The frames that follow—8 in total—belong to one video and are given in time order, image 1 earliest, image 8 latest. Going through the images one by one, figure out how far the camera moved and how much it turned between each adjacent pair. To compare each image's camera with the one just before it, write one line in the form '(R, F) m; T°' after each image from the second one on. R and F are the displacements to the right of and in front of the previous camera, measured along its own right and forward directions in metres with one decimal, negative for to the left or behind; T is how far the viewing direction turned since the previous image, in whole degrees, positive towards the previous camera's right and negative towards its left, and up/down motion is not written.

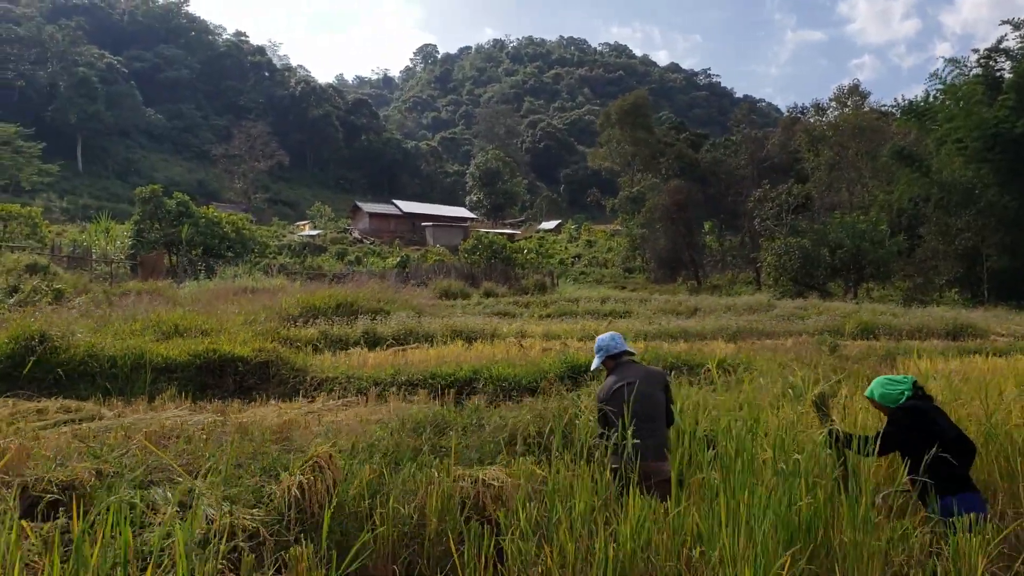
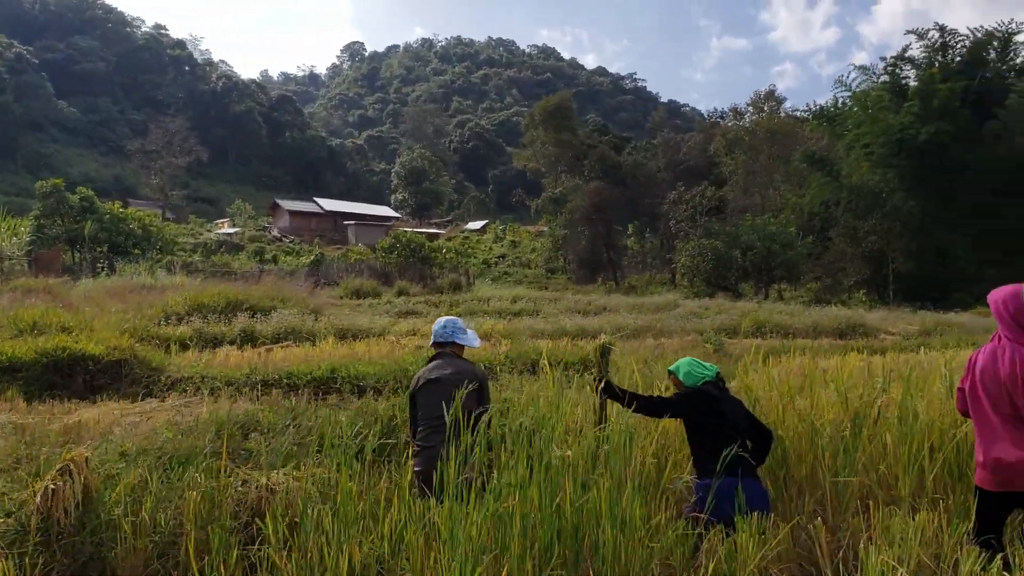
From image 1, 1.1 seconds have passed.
(+0.9, +0.3) m; +5°
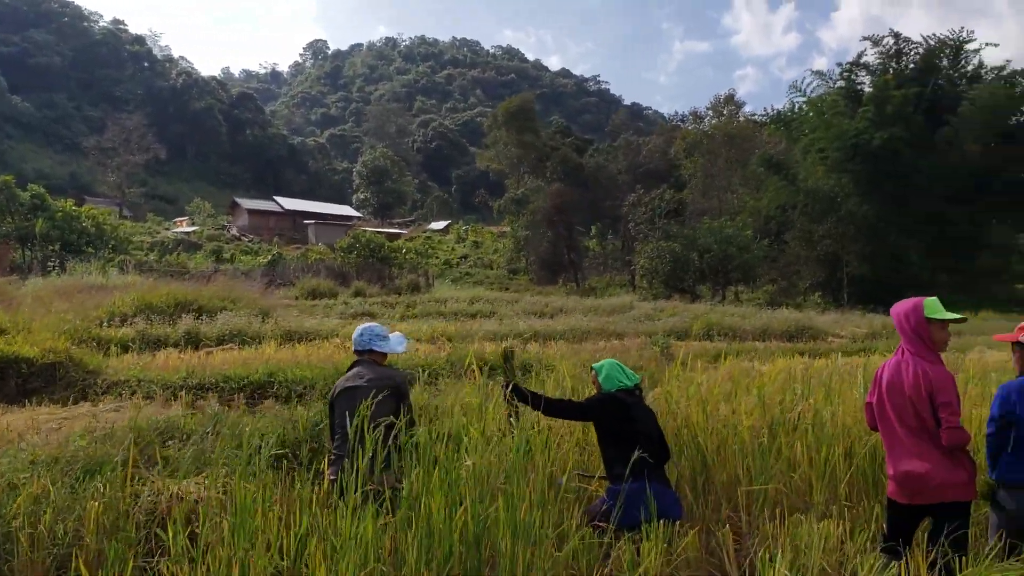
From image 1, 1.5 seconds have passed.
(+0.3, 0.0) m; +3°
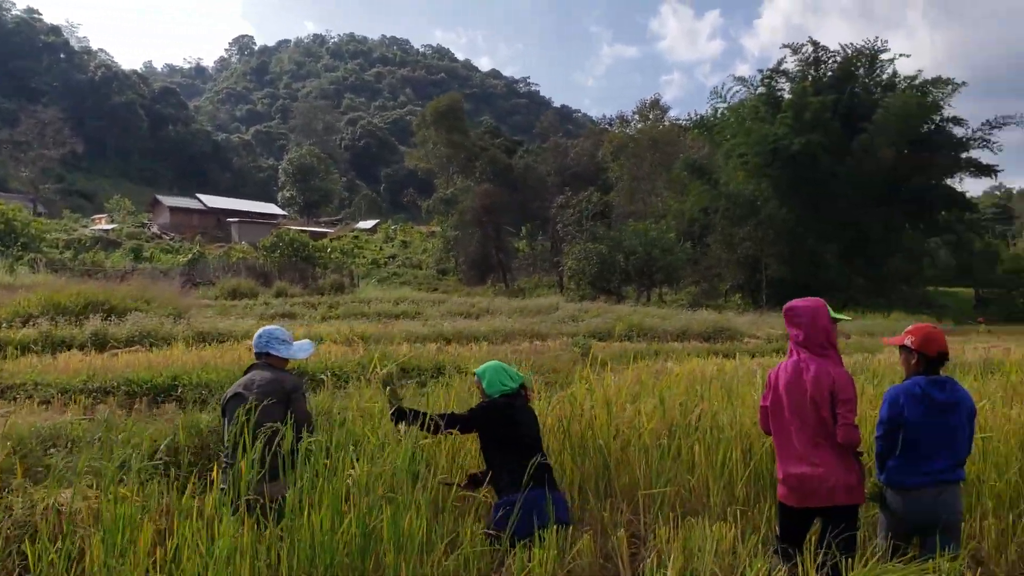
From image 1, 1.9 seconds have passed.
(+0.2, +0.1) m; +5°
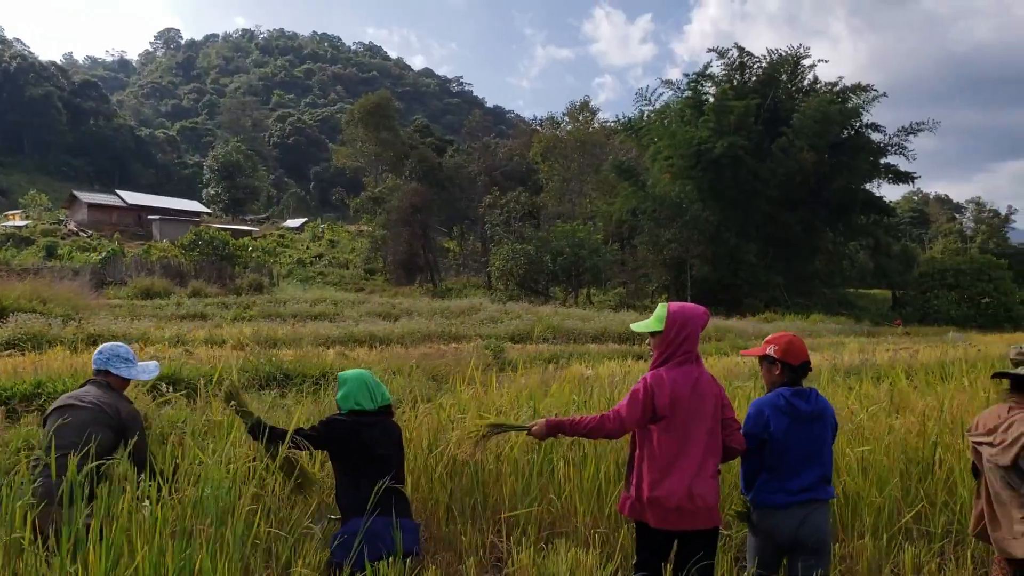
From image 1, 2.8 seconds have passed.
(+0.4, 0.0) m; +5°
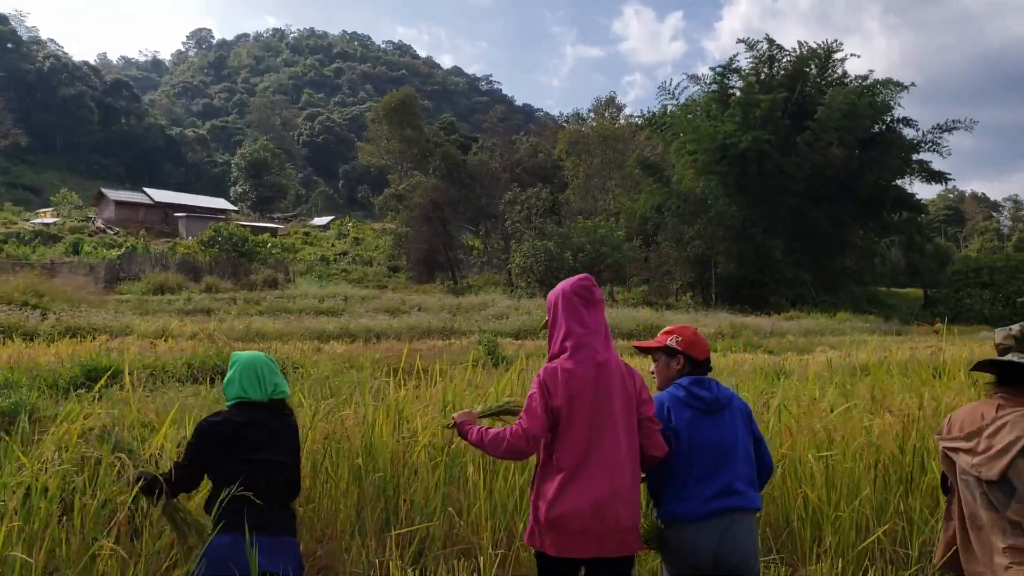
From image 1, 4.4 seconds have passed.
(+0.6, +0.3) m; -3°
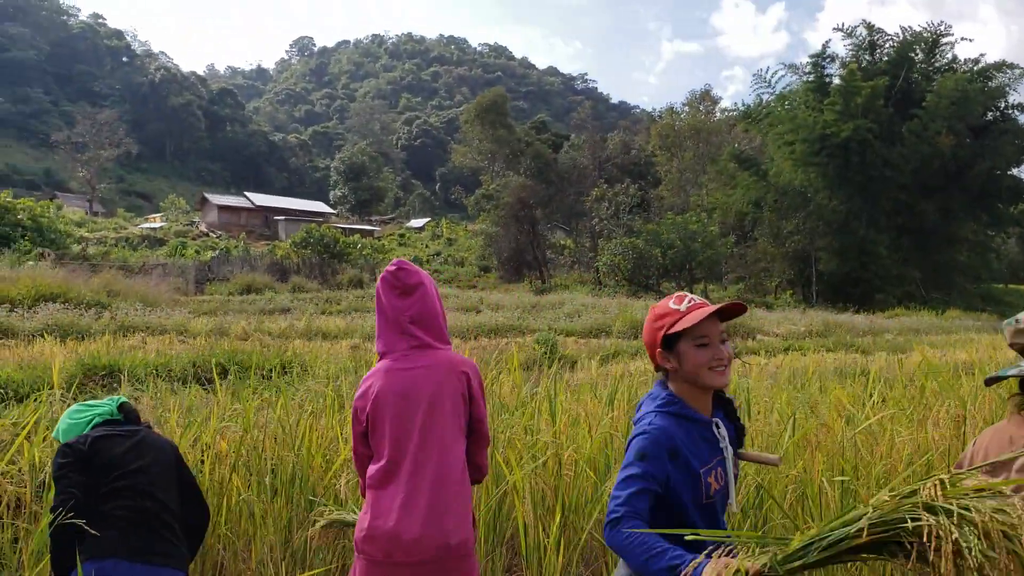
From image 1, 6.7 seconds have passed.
(+0.6, +0.4) m; -9°
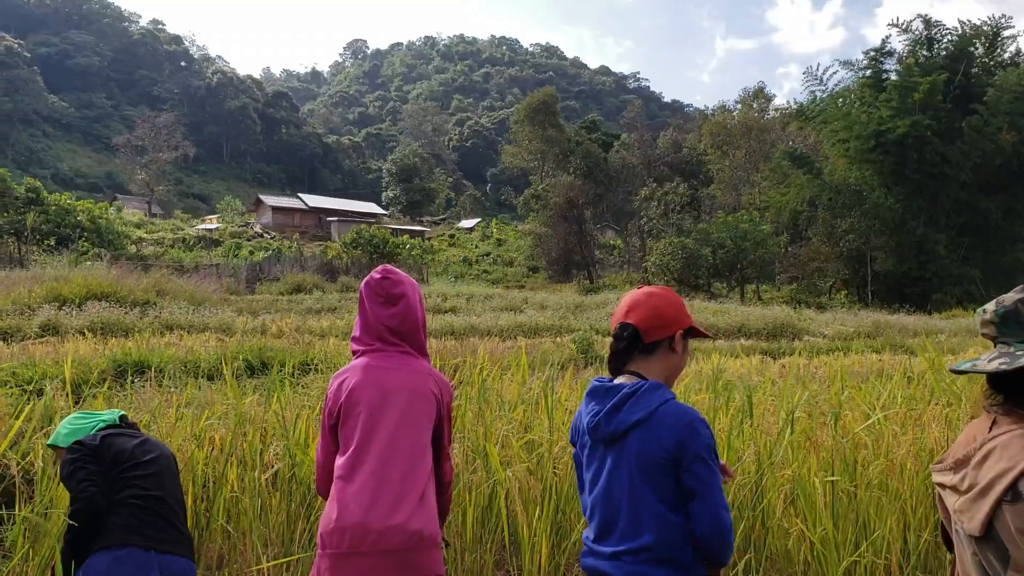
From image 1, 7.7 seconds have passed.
(+0.2, +0.1) m; -4°
